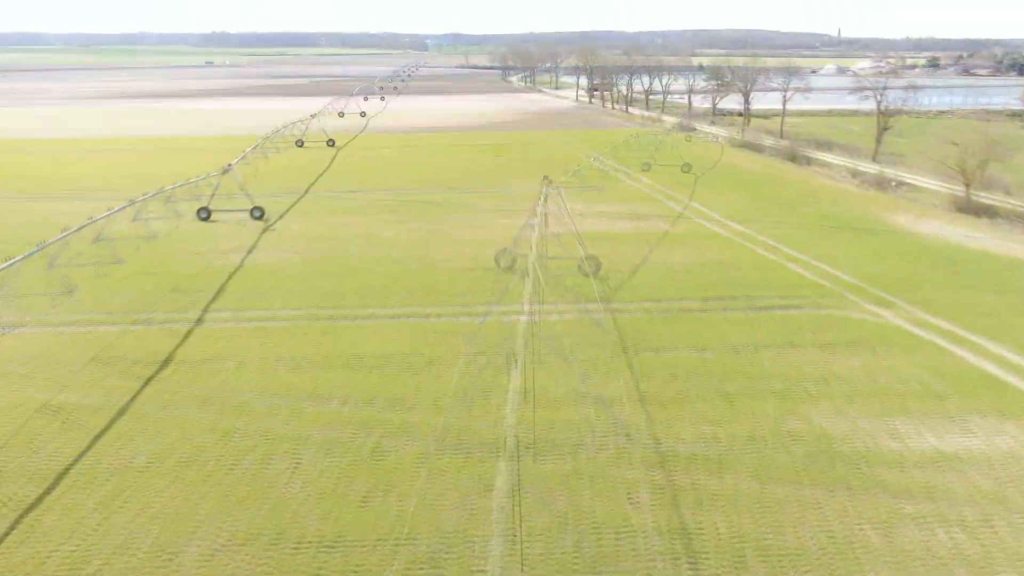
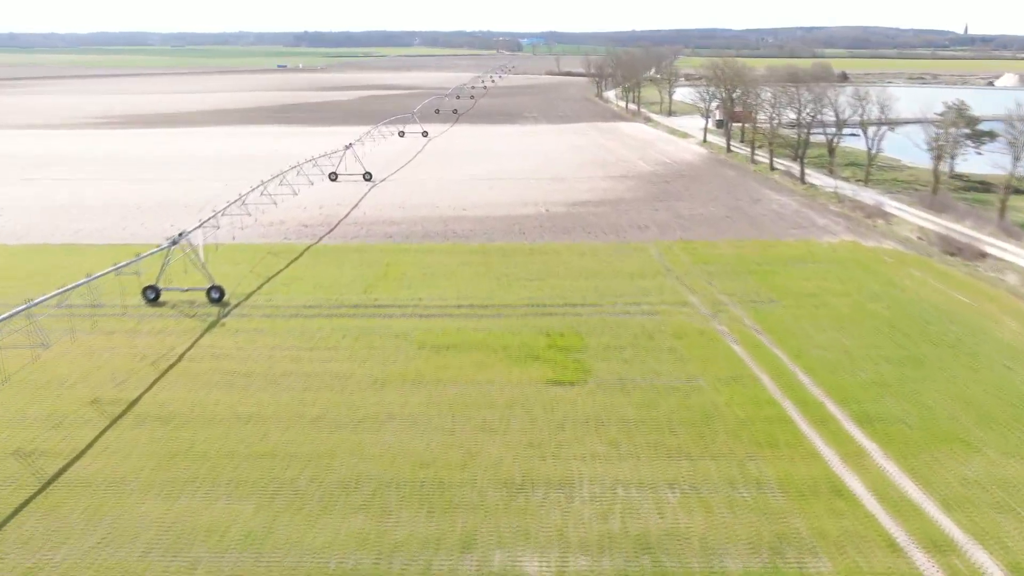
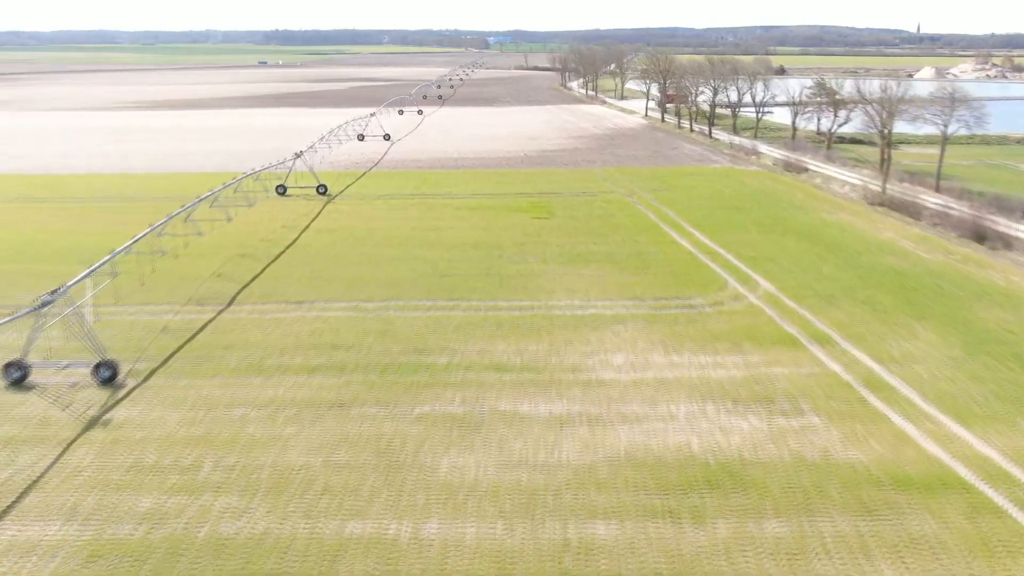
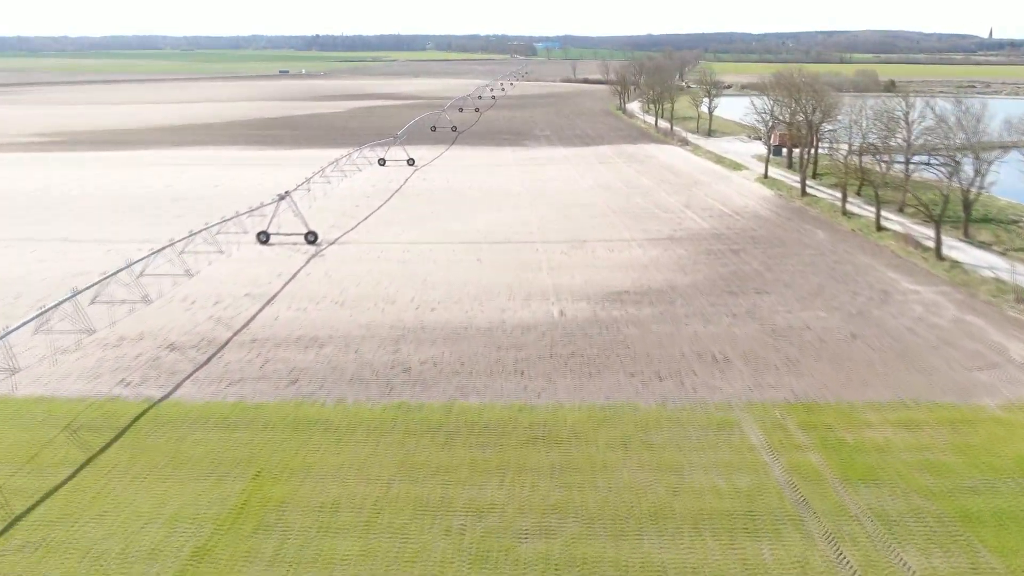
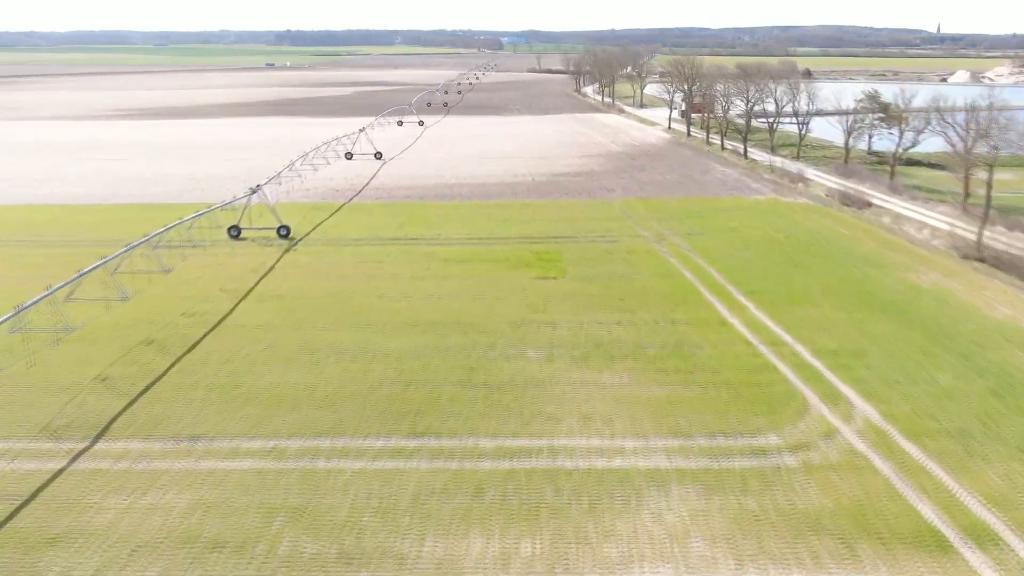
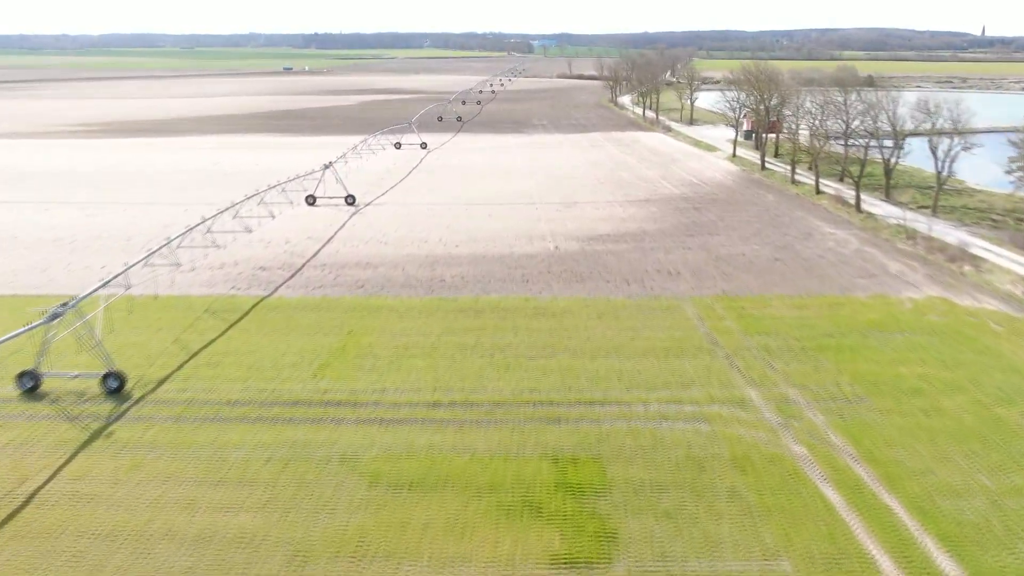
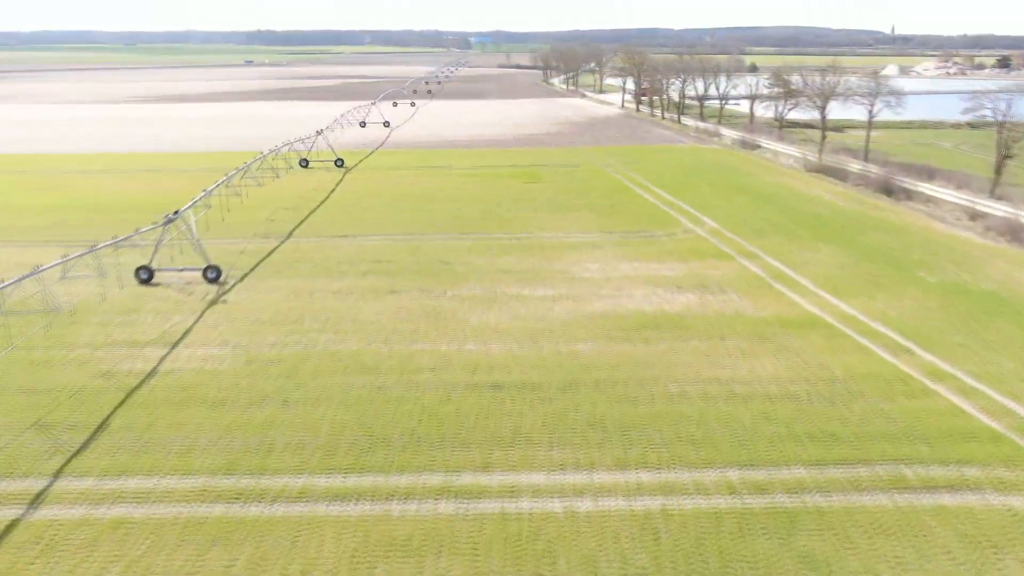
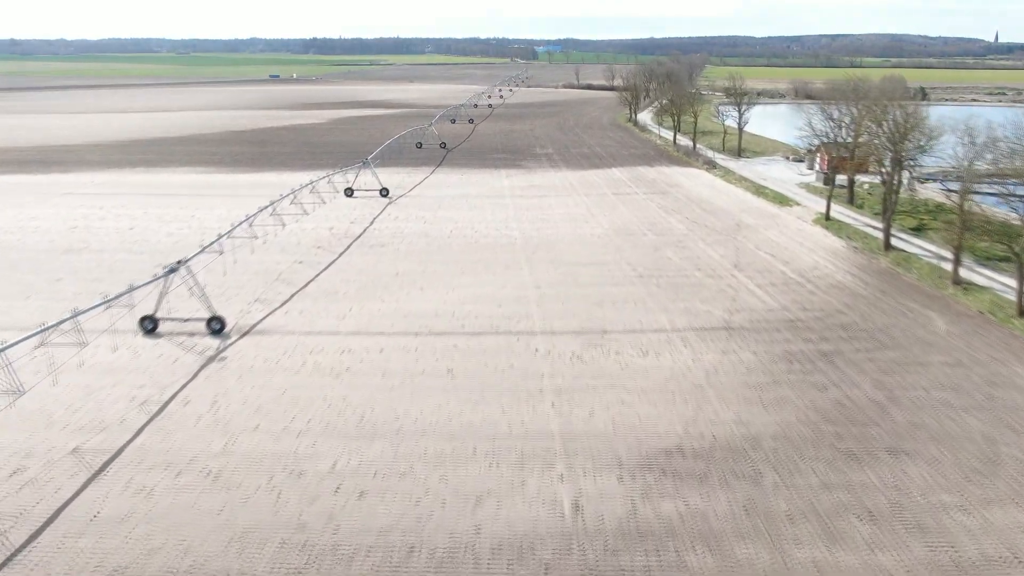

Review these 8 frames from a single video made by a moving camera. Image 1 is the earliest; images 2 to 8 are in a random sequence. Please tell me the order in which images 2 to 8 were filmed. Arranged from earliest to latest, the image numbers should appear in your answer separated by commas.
7, 3, 5, 2, 6, 4, 8
